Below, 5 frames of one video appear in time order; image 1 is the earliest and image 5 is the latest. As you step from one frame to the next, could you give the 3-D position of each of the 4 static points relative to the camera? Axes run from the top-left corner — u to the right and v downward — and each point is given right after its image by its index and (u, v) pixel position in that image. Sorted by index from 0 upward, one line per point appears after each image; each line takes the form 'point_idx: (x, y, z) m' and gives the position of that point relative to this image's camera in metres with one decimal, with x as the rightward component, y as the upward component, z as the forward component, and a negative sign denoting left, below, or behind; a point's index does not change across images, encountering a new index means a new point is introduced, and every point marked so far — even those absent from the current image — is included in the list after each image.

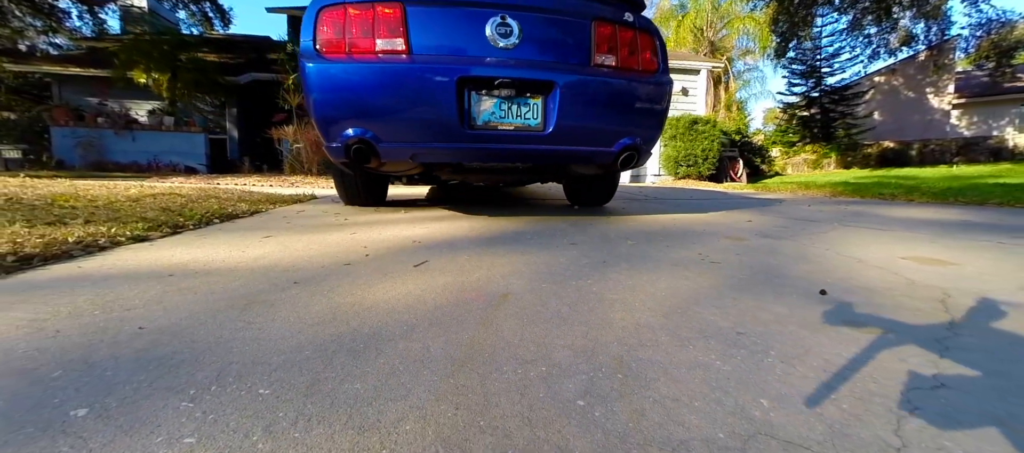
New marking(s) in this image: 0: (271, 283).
0: (-0.5, -0.1, +0.8) m
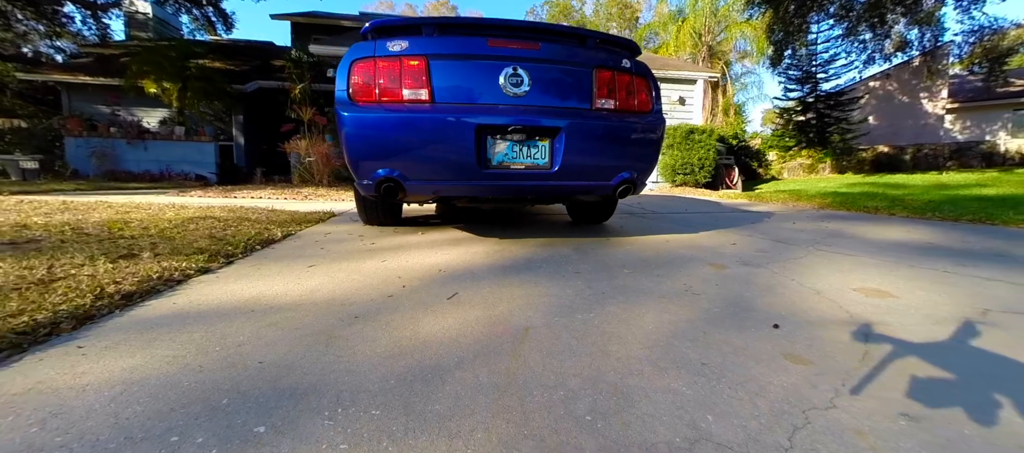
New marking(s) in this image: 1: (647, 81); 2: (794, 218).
0: (-0.5, -0.3, +1.0) m
1: (+0.7, +0.8, +2.0) m
2: (+2.5, +0.1, +3.3) m
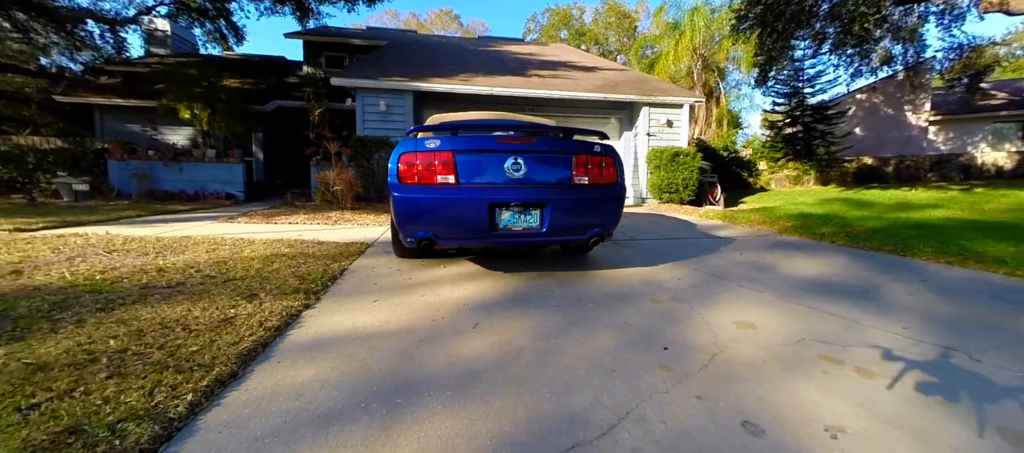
0: (-0.5, -0.5, +1.7) m
1: (+0.7, +0.5, +2.6) m
2: (+2.6, -0.2, +3.9) m
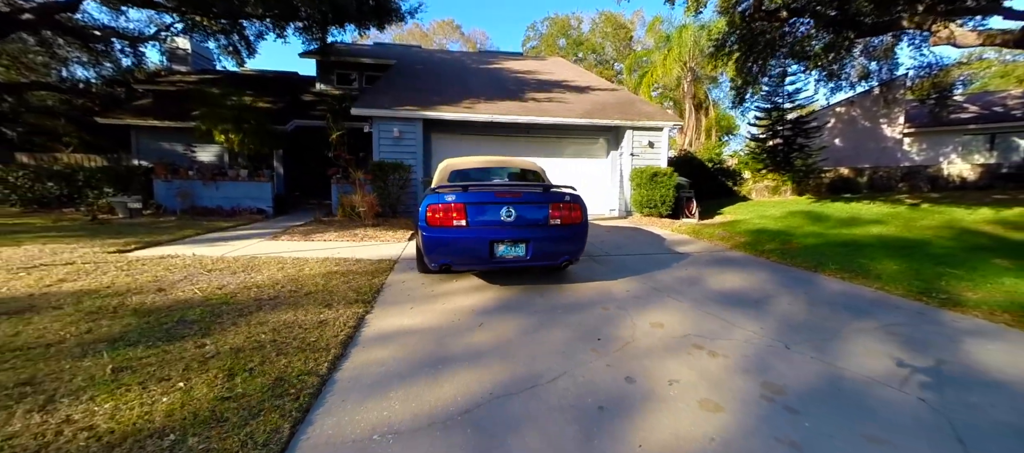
0: (-0.5, -0.8, +2.6) m
1: (+0.7, +0.2, +3.6) m
2: (+2.5, -0.5, +4.9) m
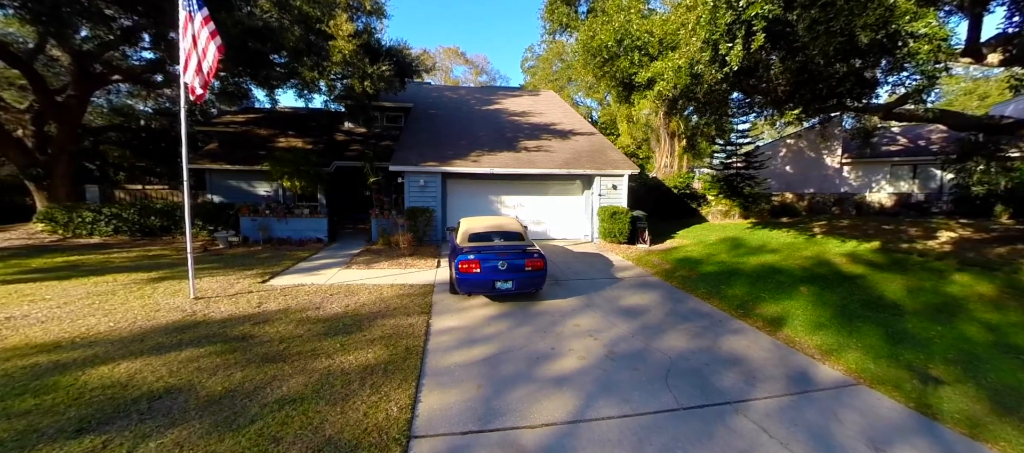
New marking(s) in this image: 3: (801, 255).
0: (-0.6, -1.6, +5.5) m
1: (+0.6, -0.6, +6.4) m
2: (+2.4, -1.3, +7.7) m
3: (+7.8, -0.8, +9.7) m
